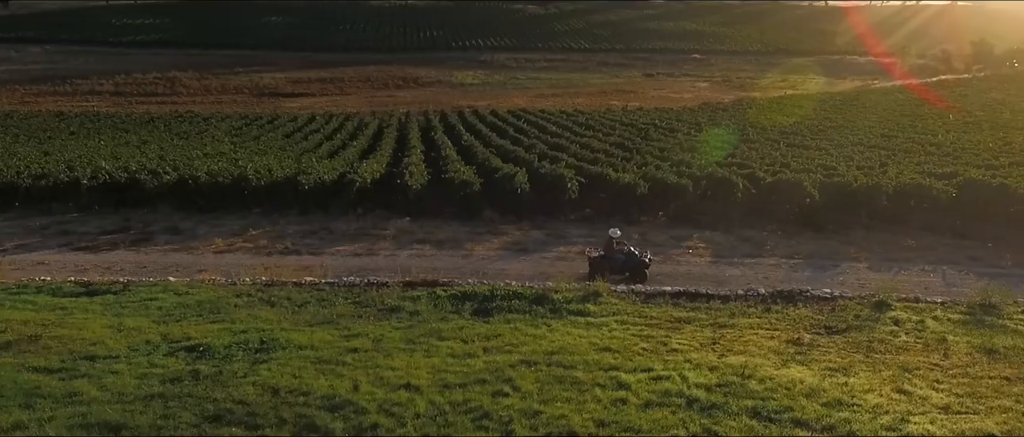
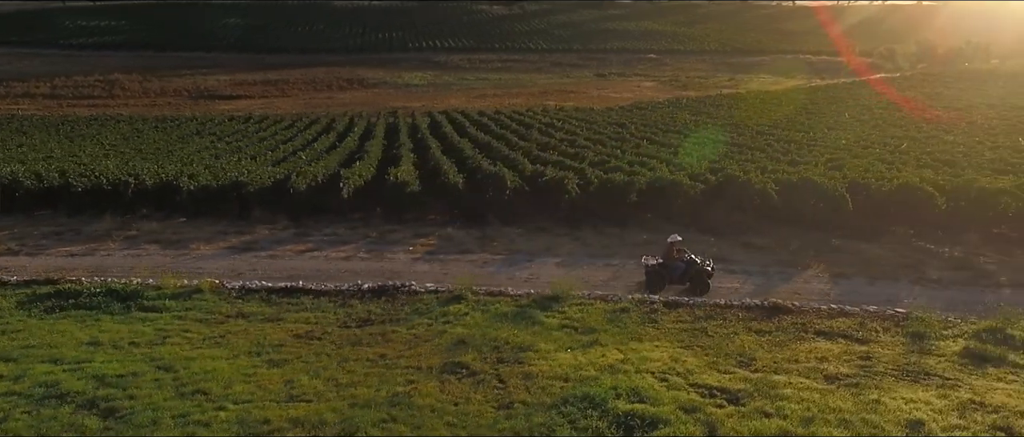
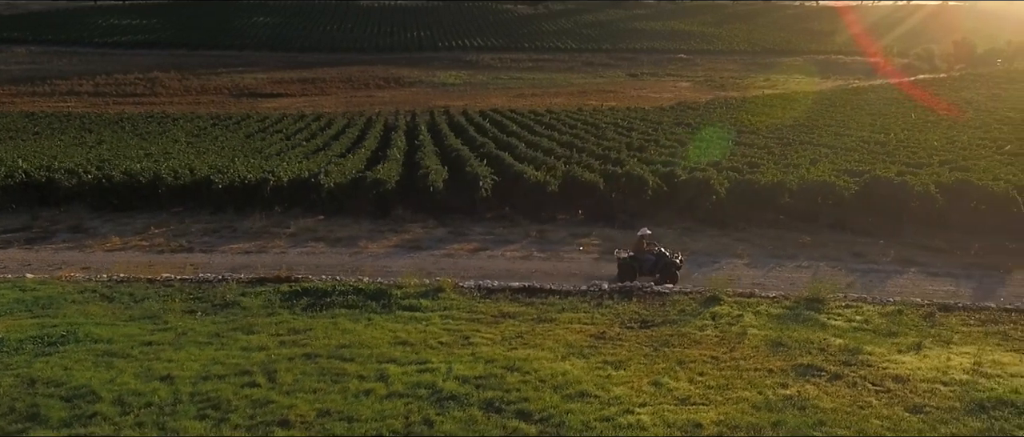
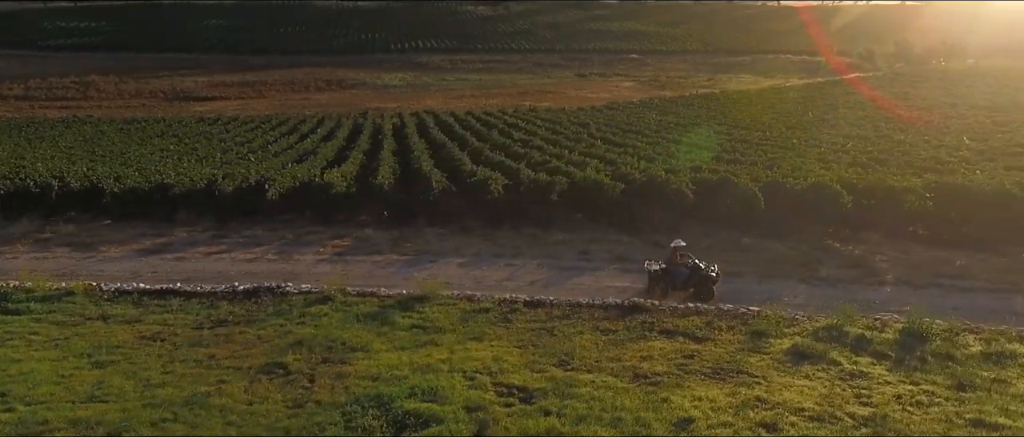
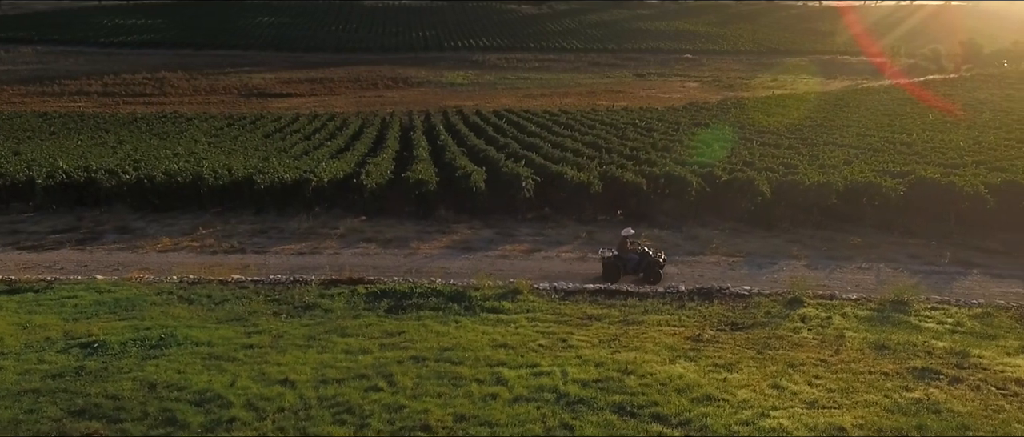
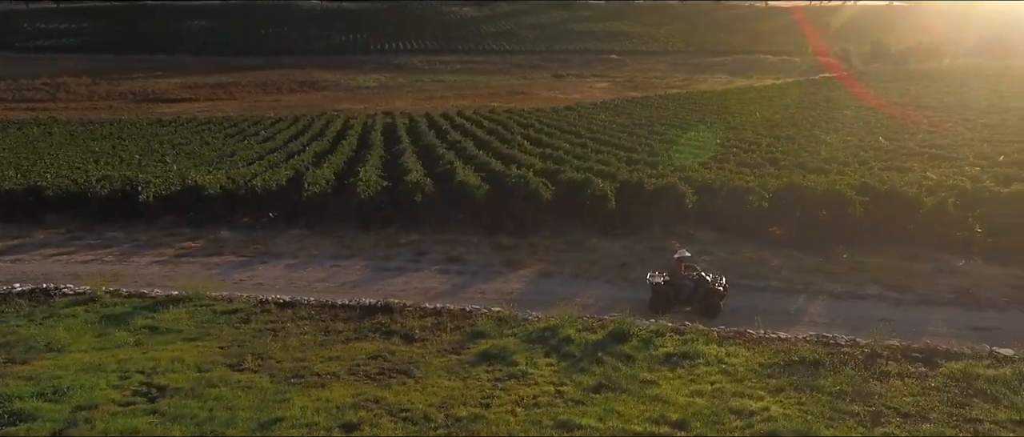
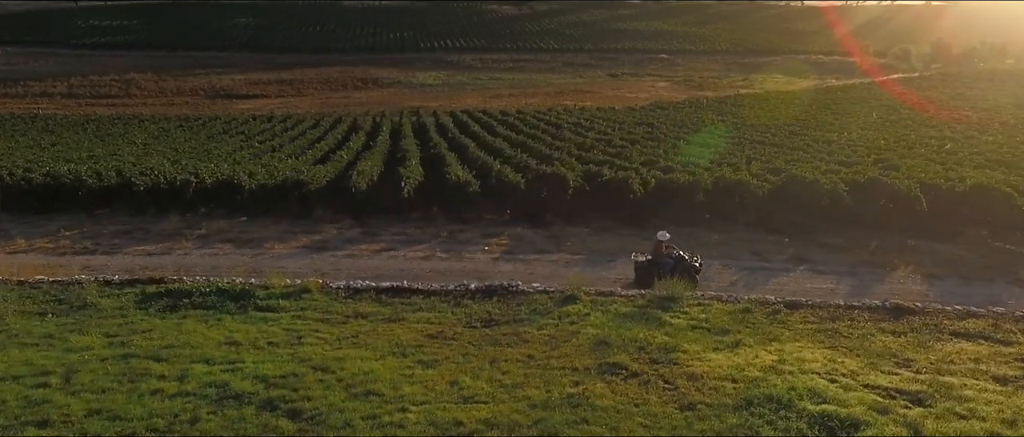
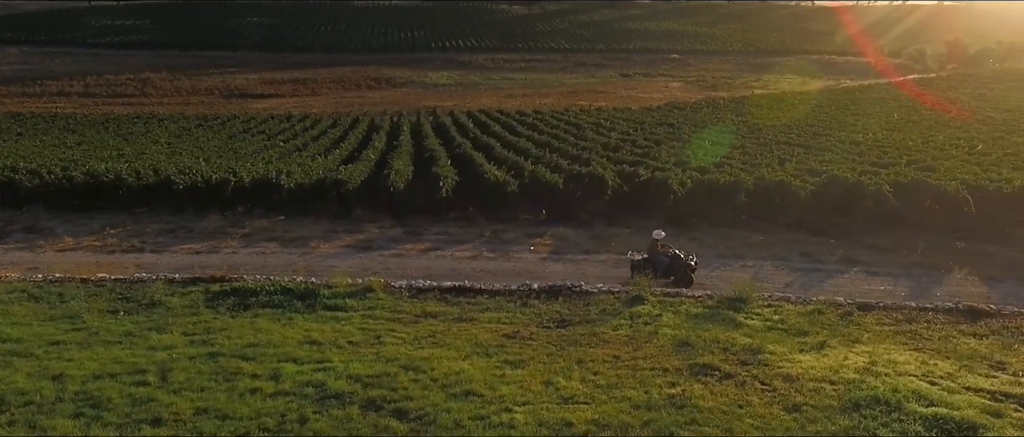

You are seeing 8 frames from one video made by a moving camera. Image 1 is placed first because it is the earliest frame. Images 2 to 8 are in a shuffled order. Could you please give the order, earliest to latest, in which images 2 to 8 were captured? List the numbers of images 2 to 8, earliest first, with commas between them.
5, 3, 8, 7, 2, 4, 6
